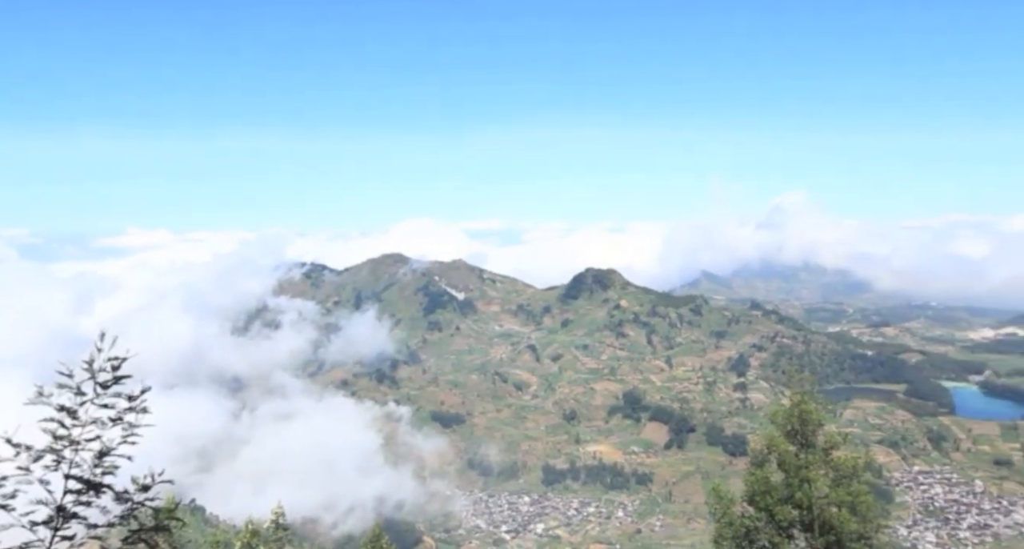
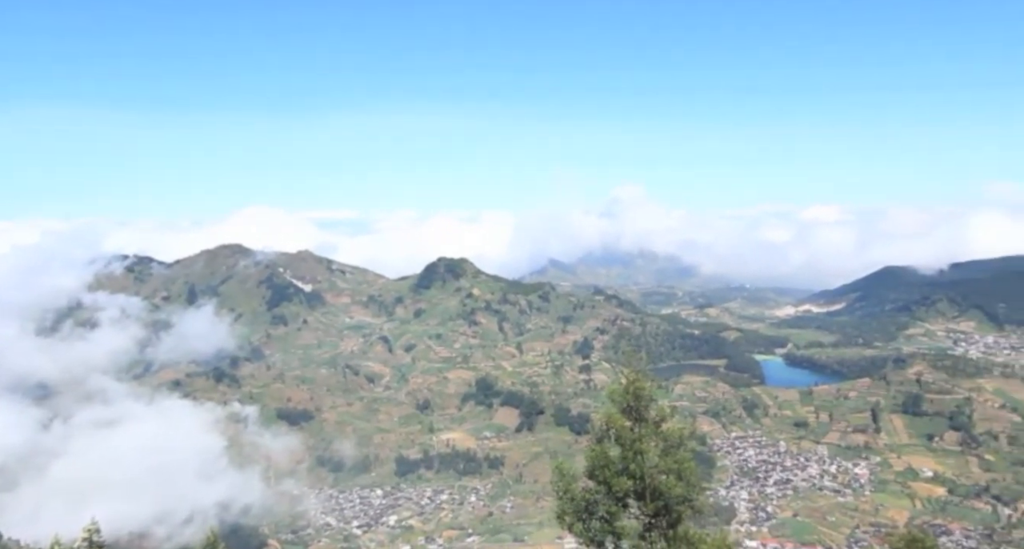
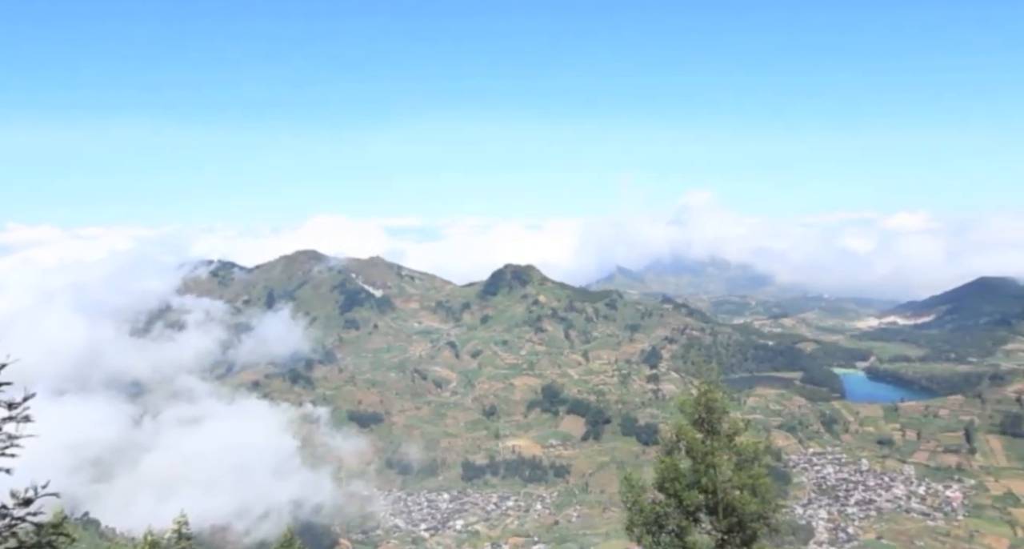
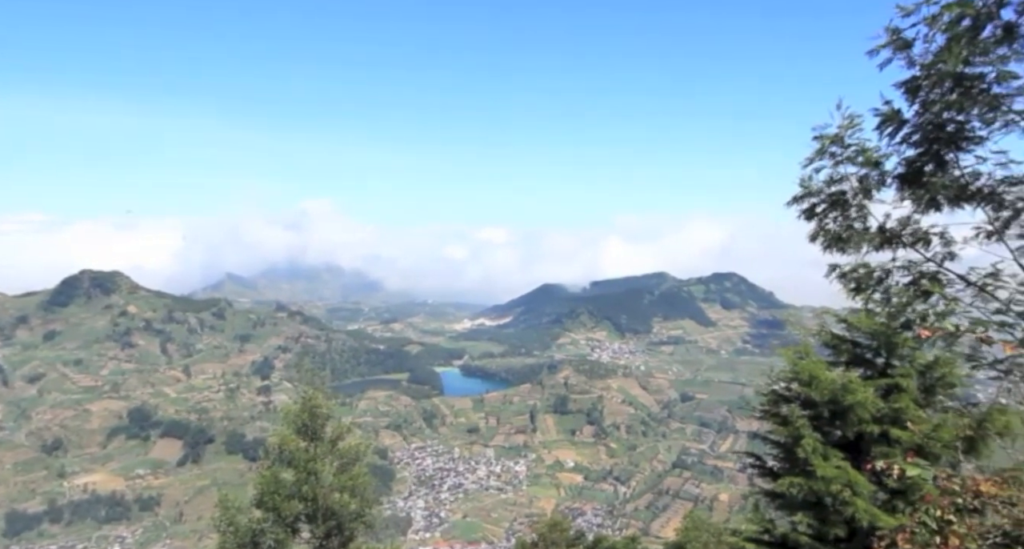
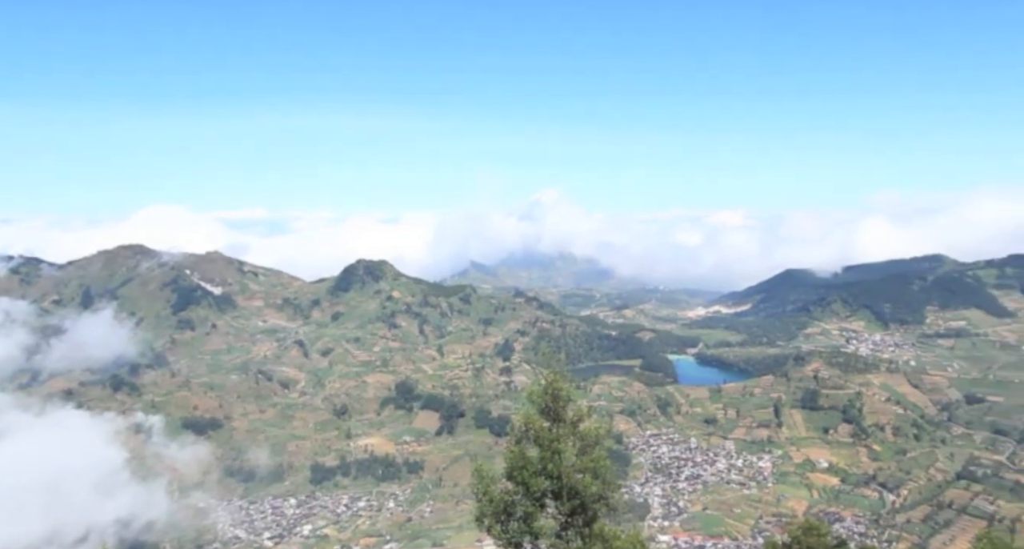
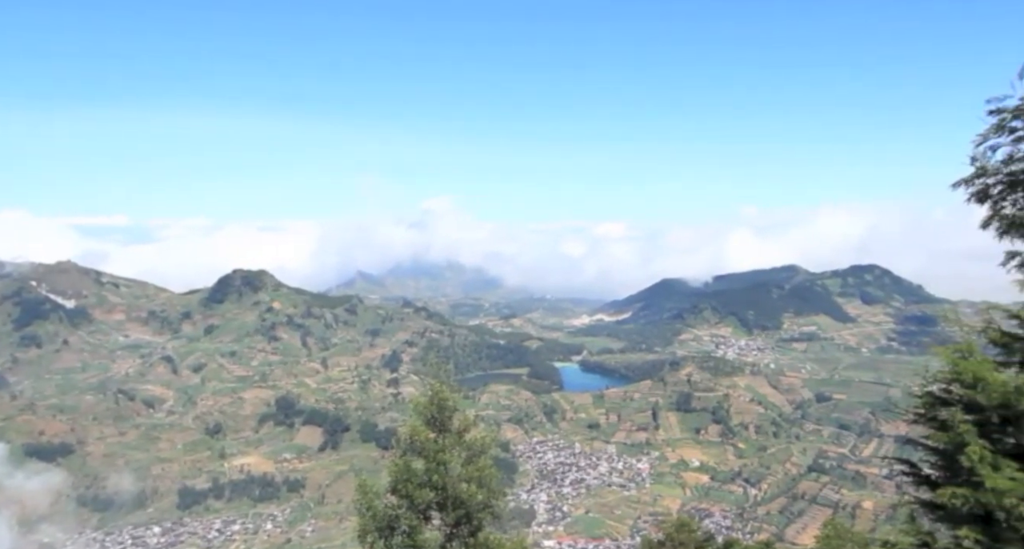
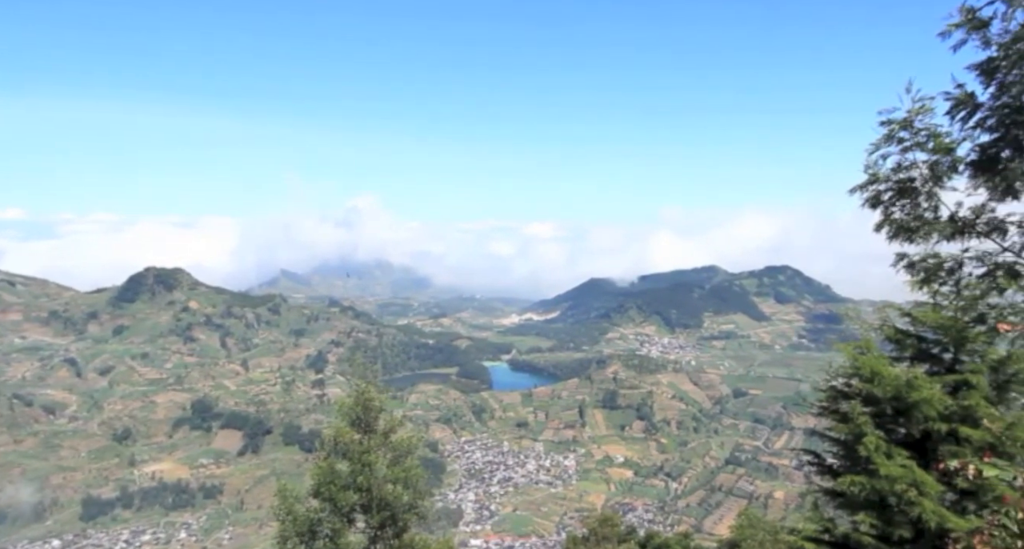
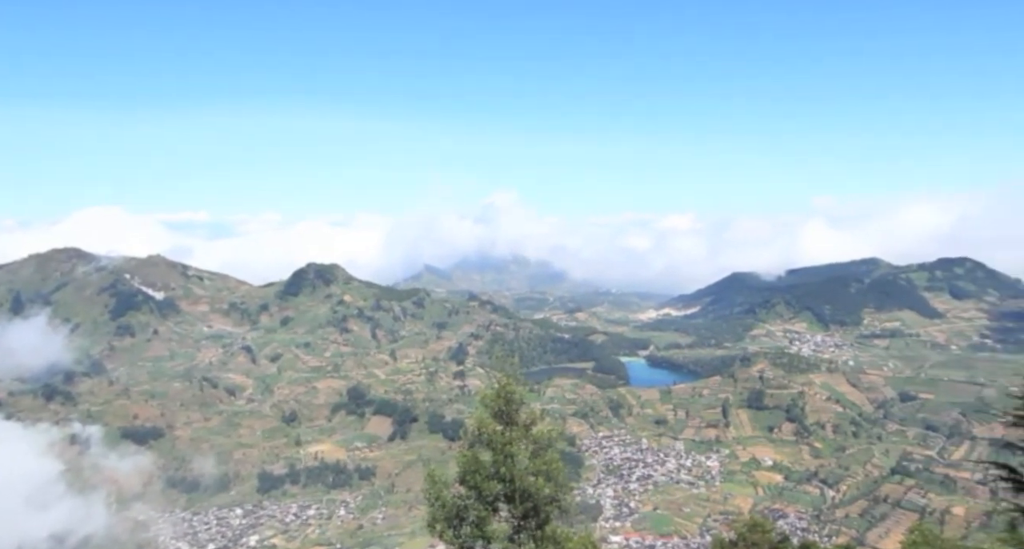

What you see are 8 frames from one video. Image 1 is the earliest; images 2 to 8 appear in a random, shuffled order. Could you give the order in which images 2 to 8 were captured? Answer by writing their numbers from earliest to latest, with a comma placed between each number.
3, 2, 5, 8, 6, 7, 4
